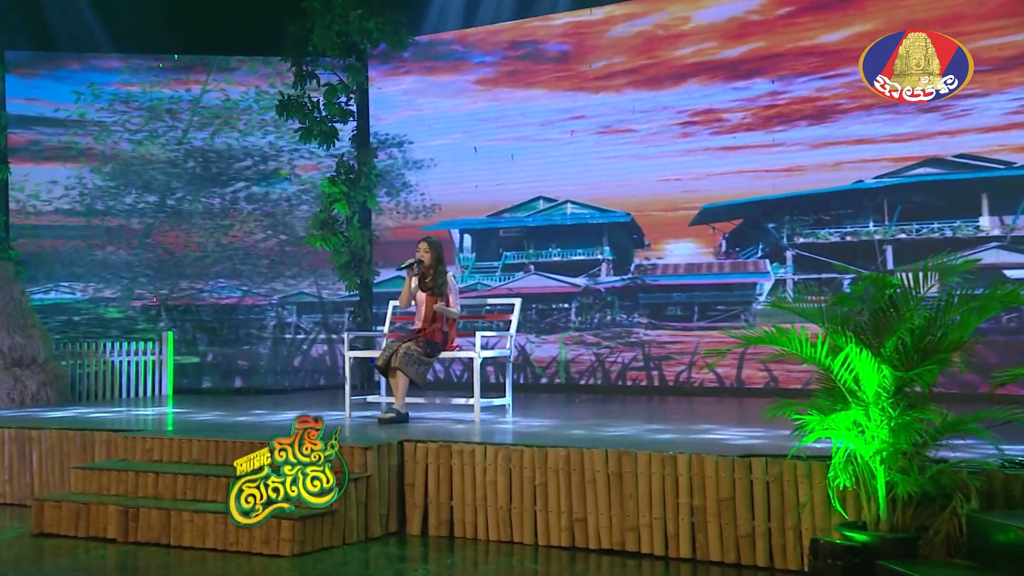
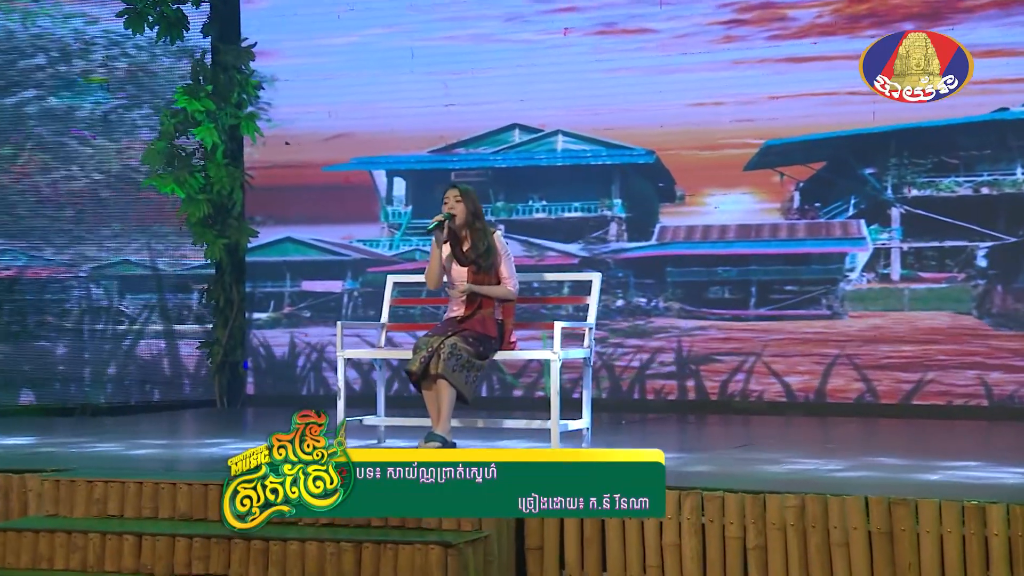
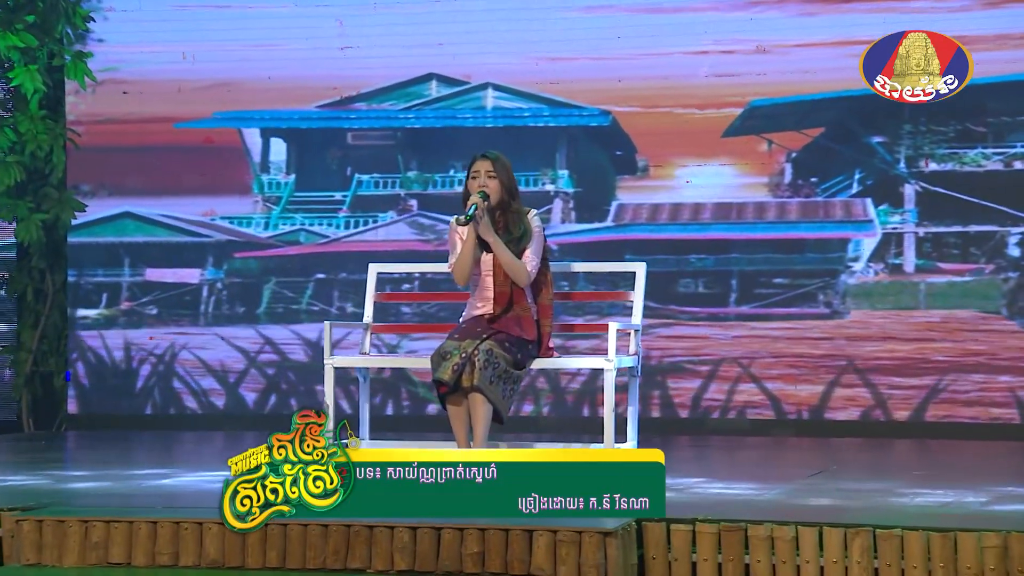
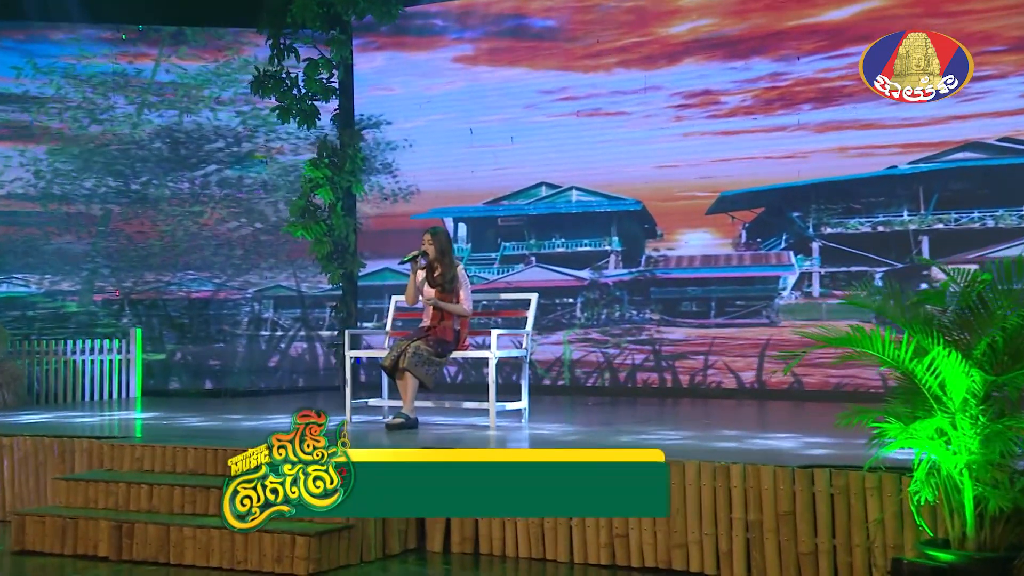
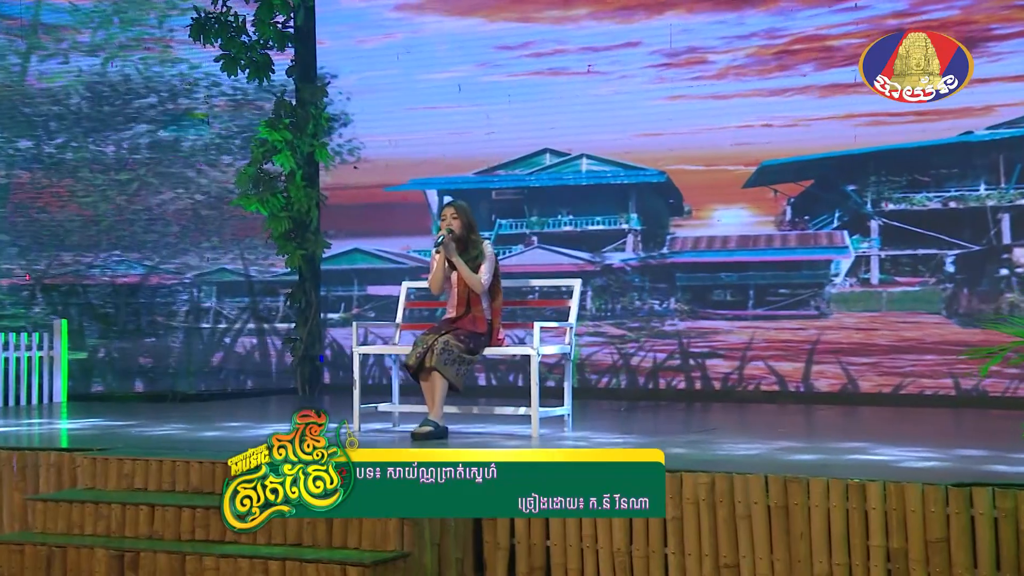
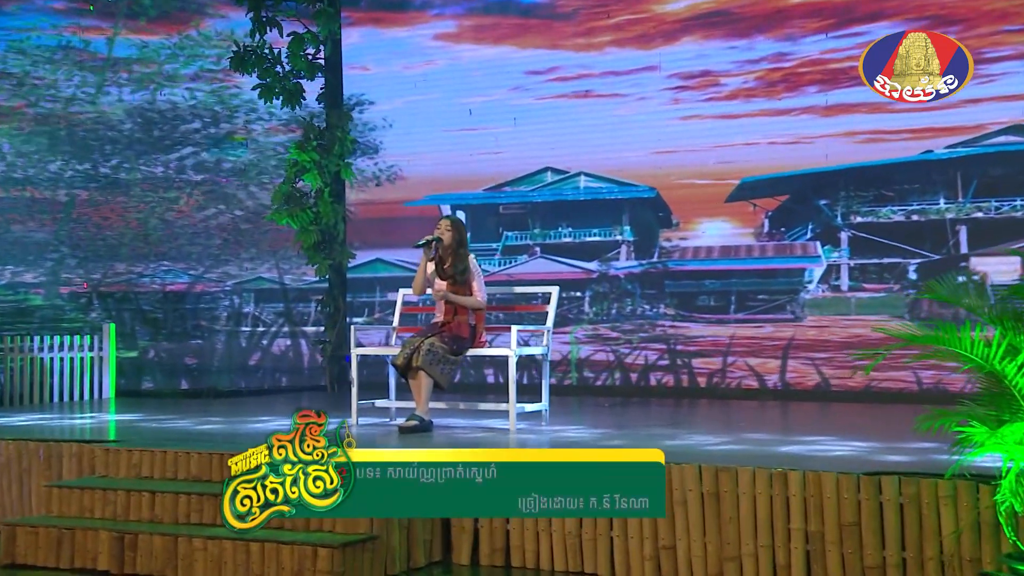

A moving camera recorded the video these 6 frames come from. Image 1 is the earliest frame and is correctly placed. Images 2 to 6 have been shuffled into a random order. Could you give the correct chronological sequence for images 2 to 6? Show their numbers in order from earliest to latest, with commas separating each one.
4, 6, 5, 2, 3
